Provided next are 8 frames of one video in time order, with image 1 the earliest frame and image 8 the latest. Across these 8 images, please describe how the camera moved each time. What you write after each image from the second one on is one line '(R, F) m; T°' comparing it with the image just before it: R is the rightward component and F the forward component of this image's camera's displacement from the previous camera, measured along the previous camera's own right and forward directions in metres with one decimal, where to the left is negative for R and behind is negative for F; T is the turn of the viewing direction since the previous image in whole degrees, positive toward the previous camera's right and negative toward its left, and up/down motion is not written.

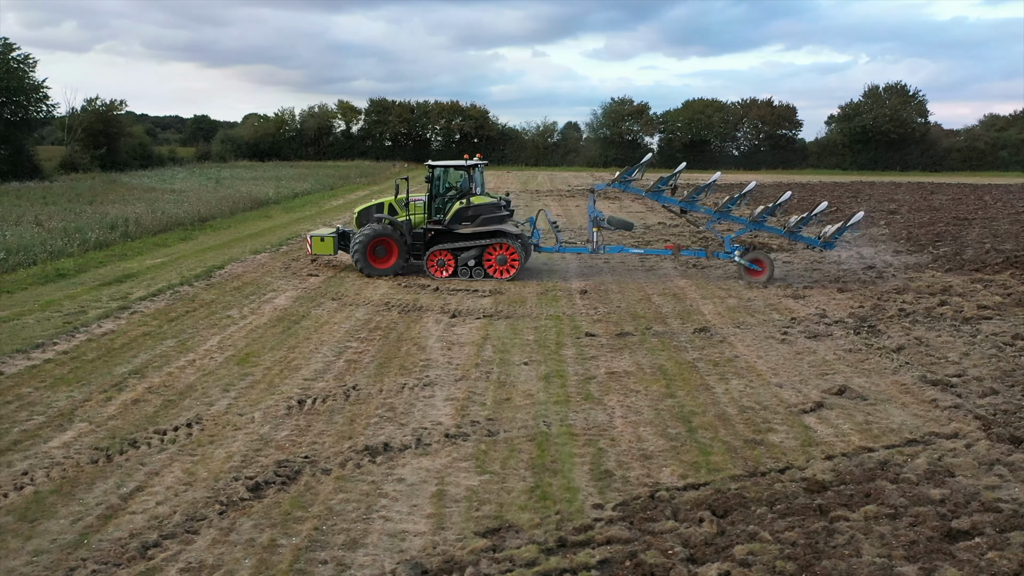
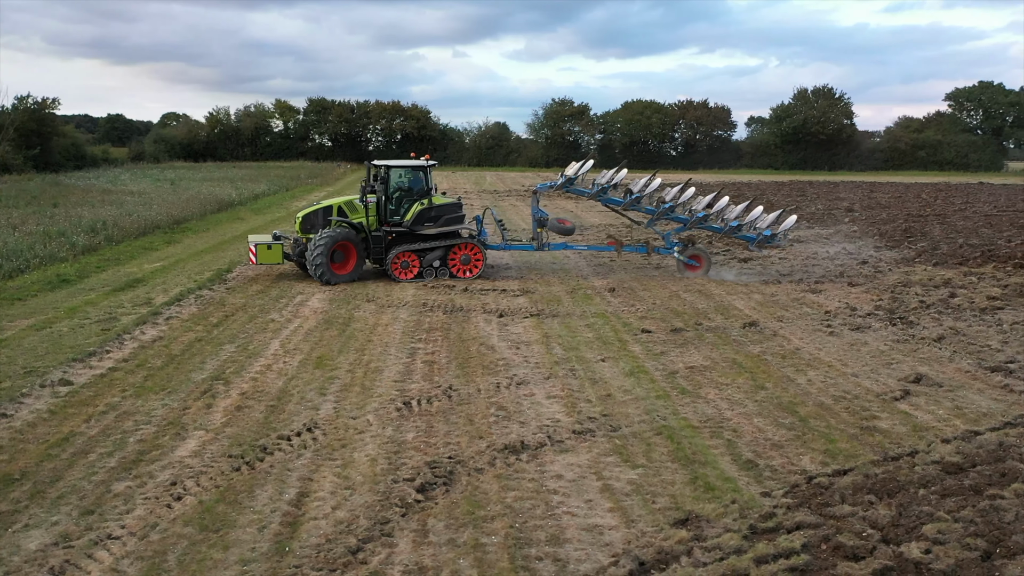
(-1.4, 0.0) m; +5°
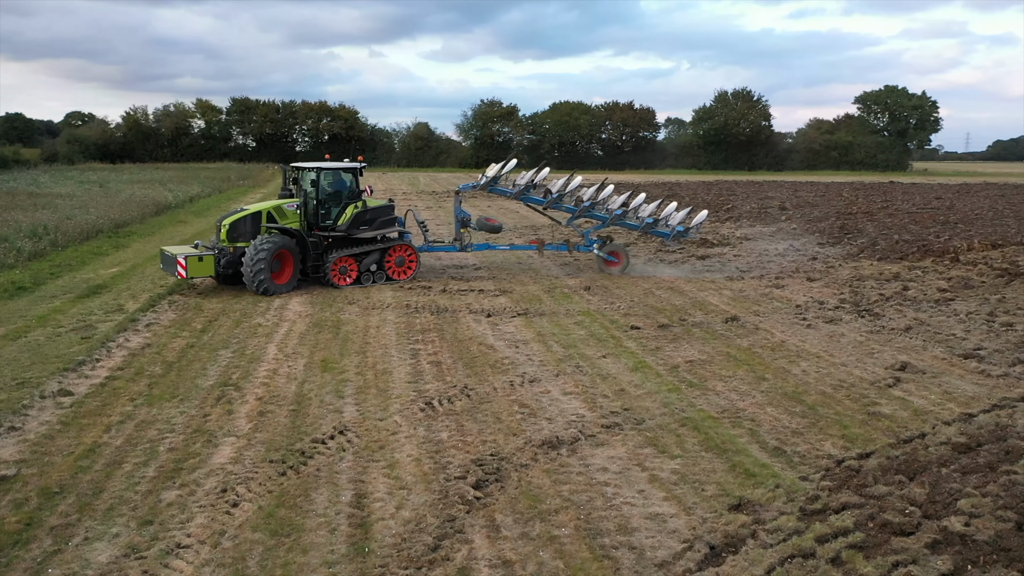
(-0.8, -0.1) m; +5°
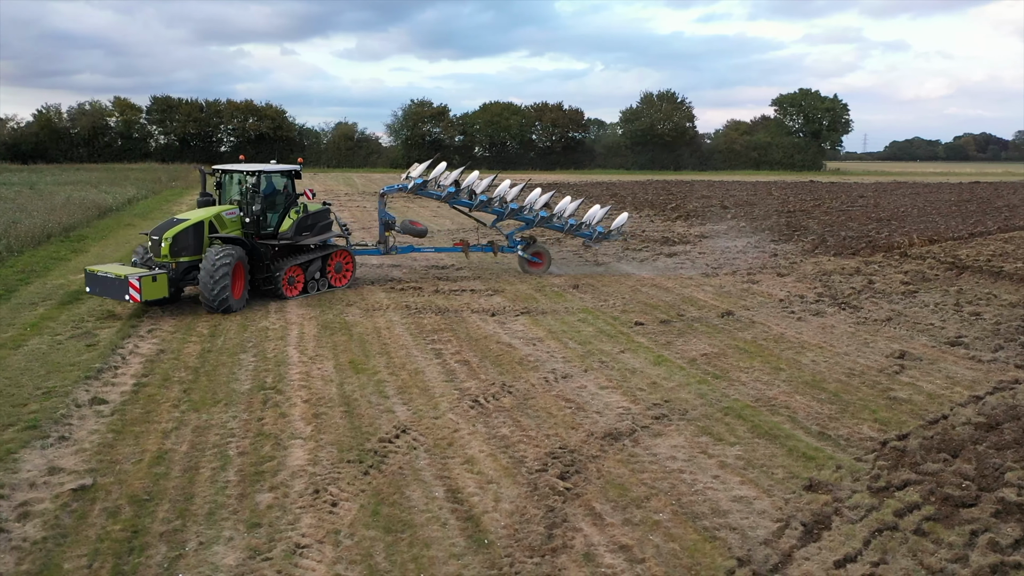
(-1.0, -0.1) m; +6°
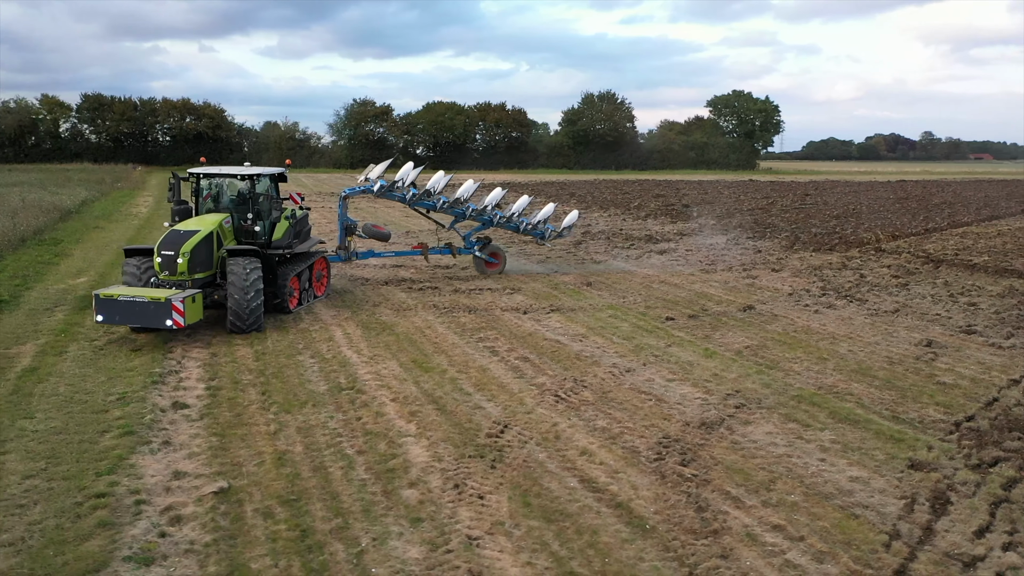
(-1.2, -0.1) m; +5°
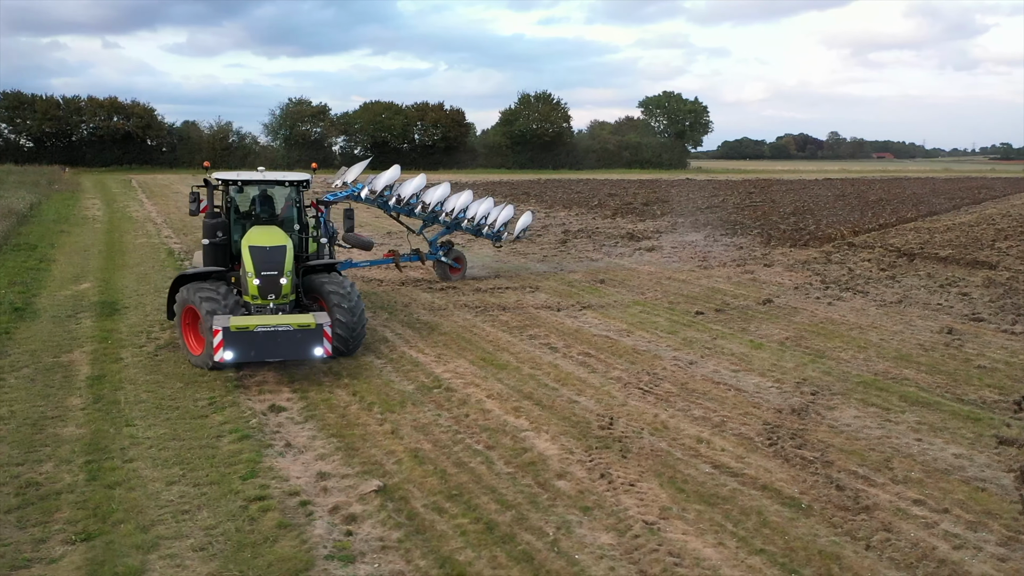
(-1.4, -0.1) m; +5°
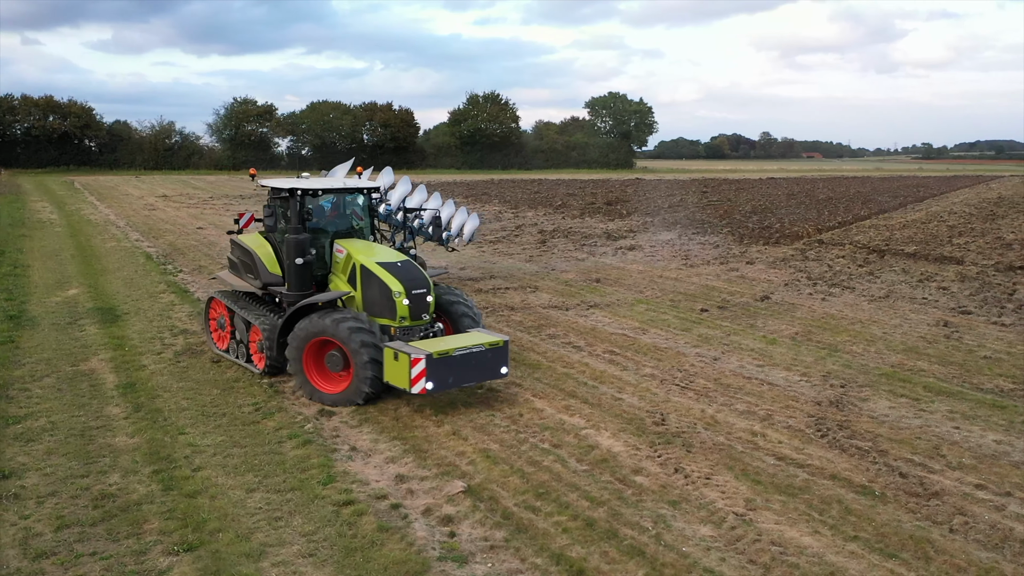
(-0.9, 0.0) m; +4°
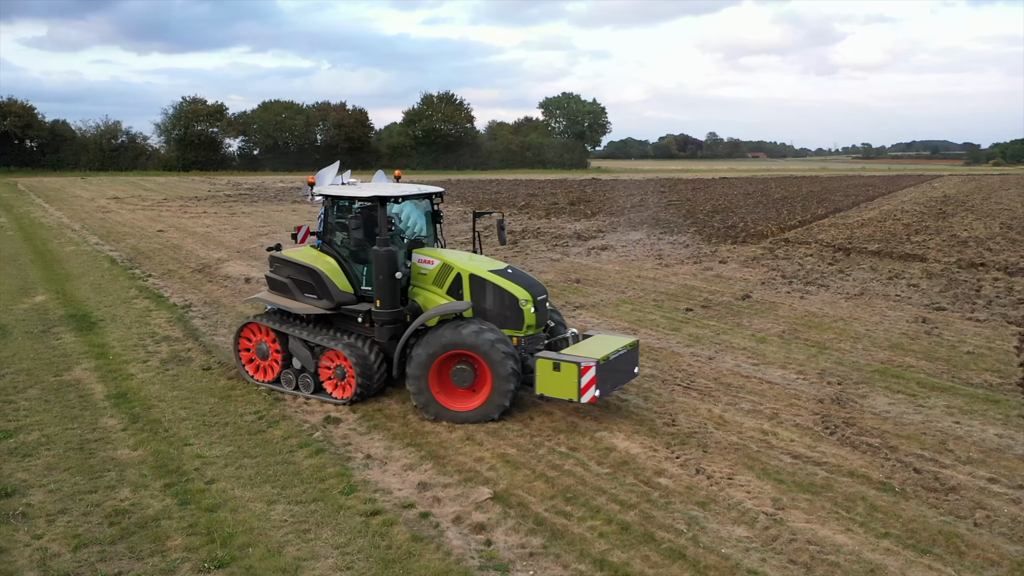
(-0.4, +0.1) m; +3°
